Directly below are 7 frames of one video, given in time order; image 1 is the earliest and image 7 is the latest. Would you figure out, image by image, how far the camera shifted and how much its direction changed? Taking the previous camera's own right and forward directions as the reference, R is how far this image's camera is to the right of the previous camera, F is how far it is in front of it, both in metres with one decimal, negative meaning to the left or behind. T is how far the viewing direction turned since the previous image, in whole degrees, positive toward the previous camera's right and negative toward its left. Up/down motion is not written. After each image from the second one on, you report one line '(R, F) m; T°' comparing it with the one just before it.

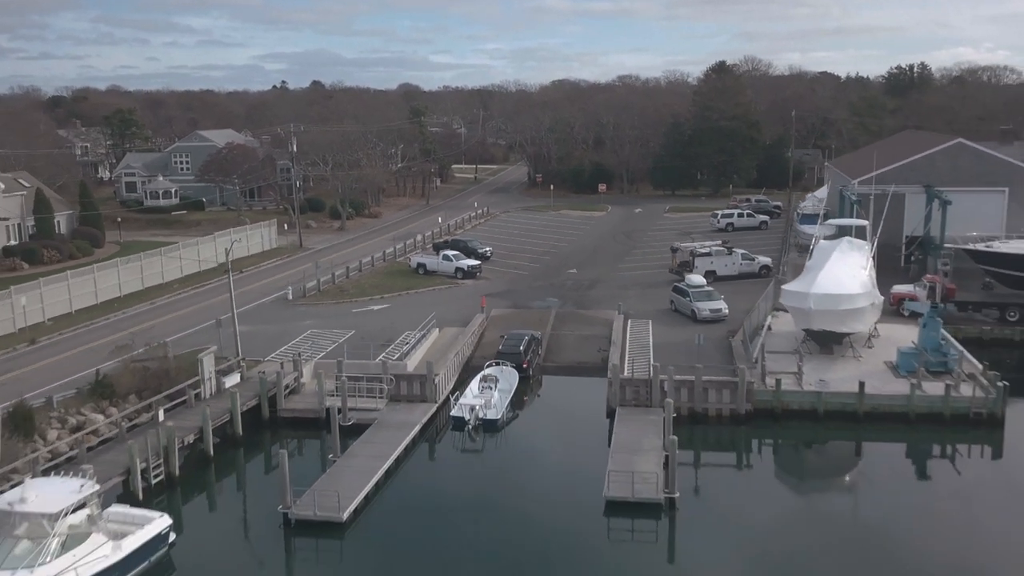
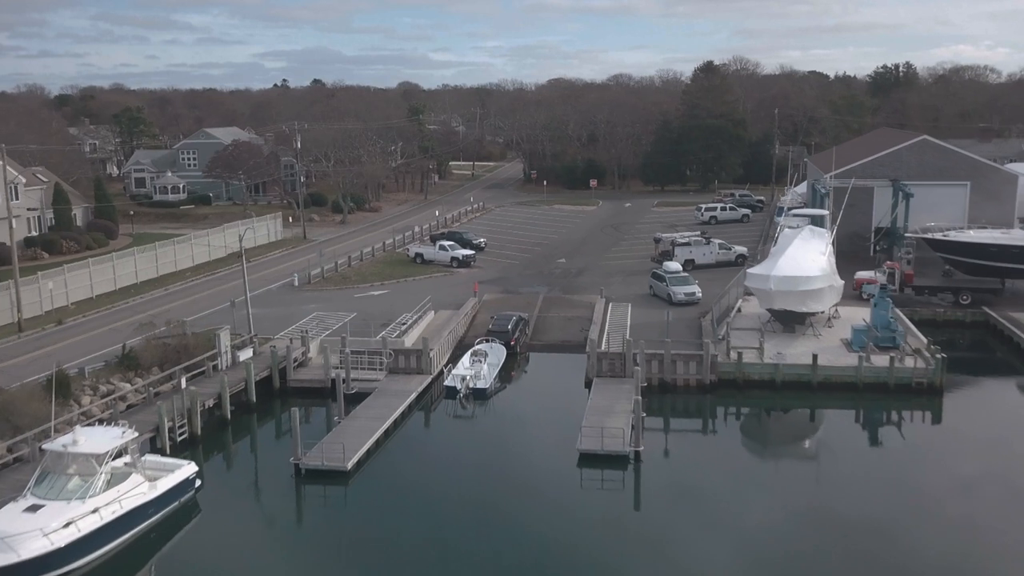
(+0.2, -1.9) m; 0°
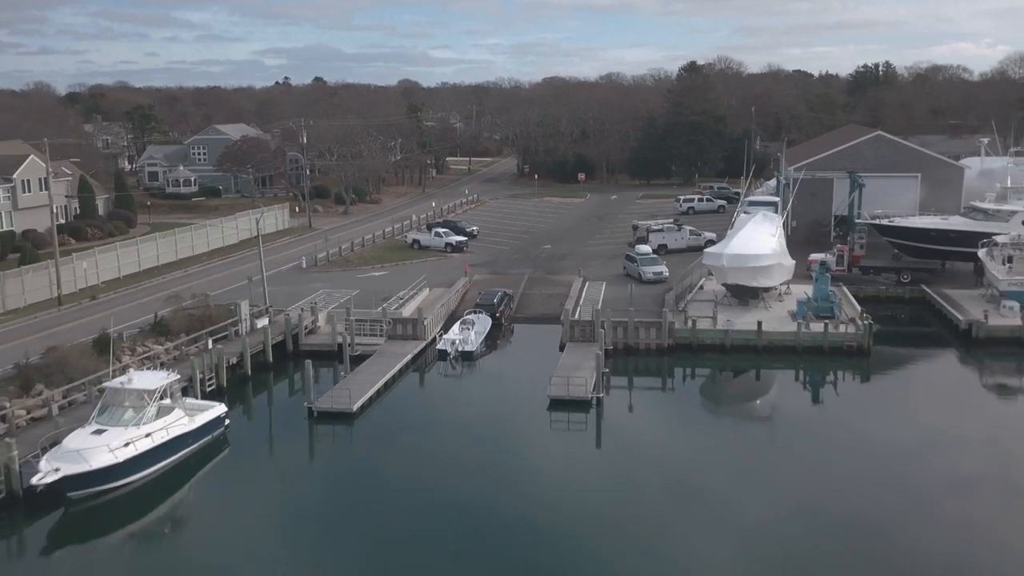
(+0.3, -2.9) m; 0°
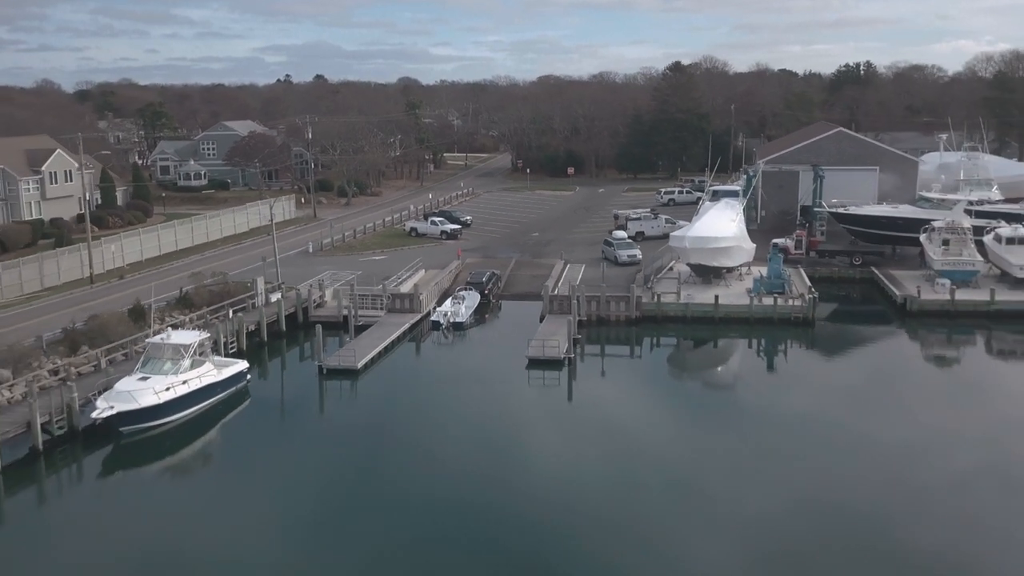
(+0.2, -2.9) m; 0°
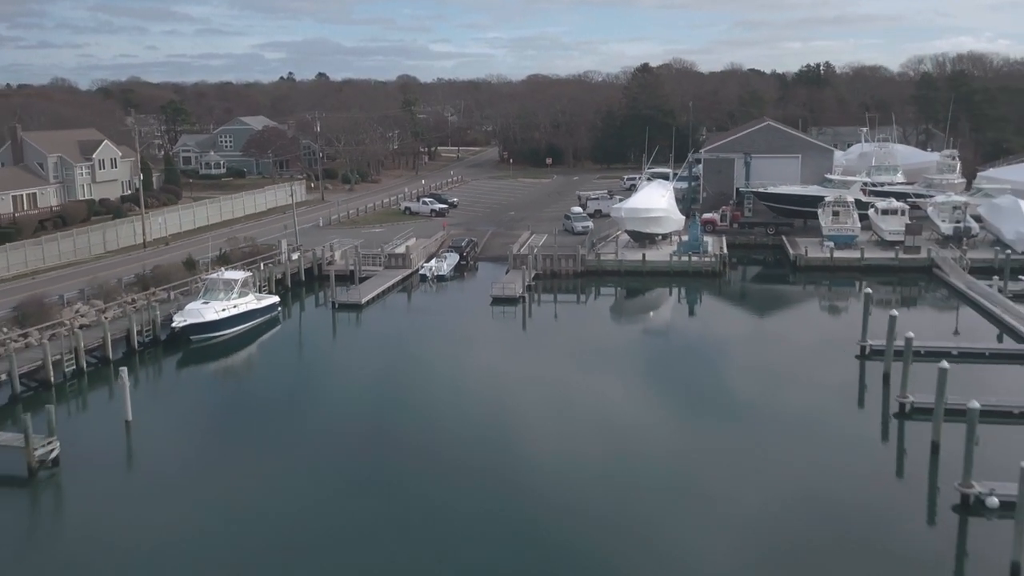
(+0.6, -6.9) m; 0°
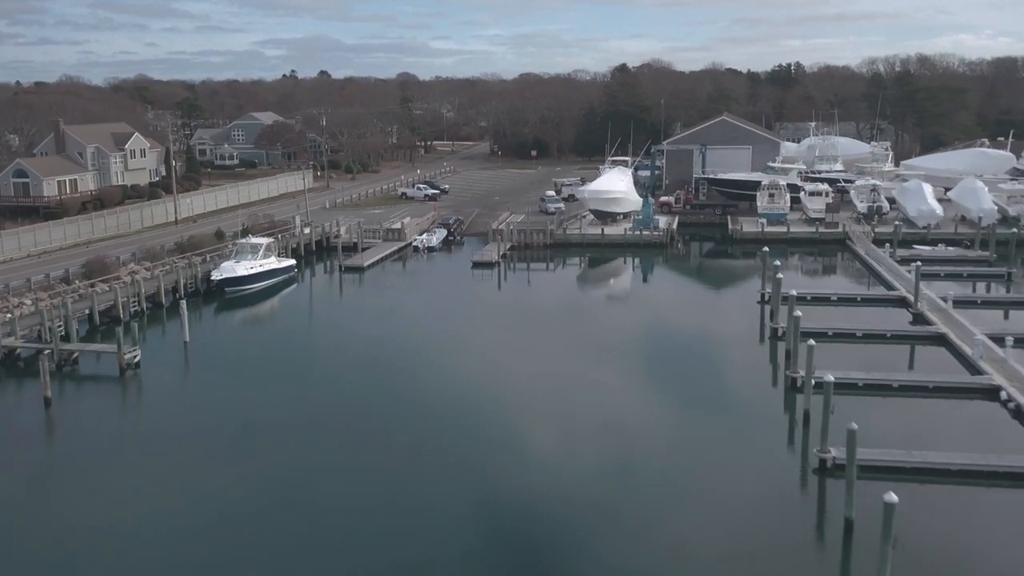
(+0.5, -5.8) m; 0°
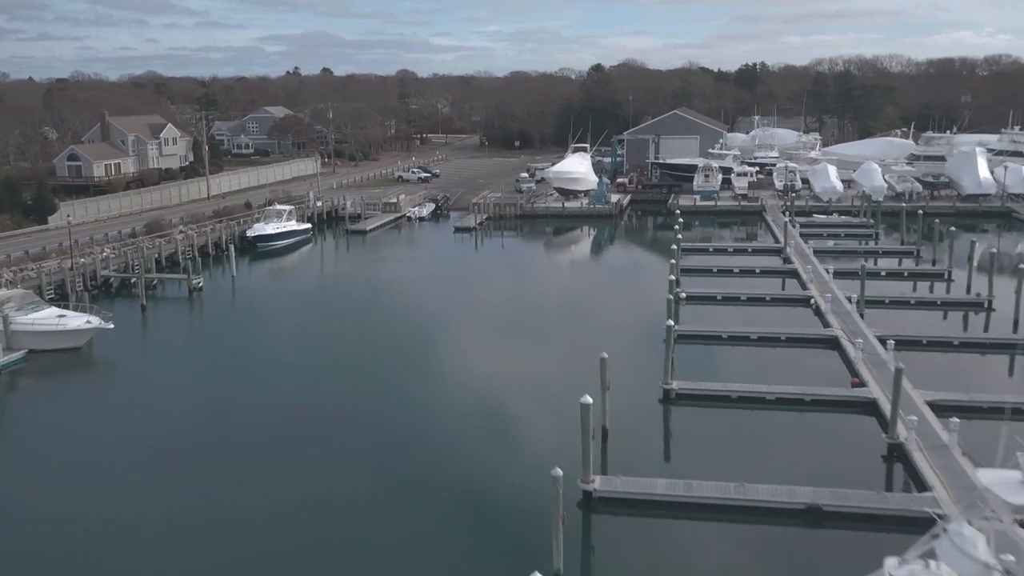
(+0.7, -8.1) m; 0°
